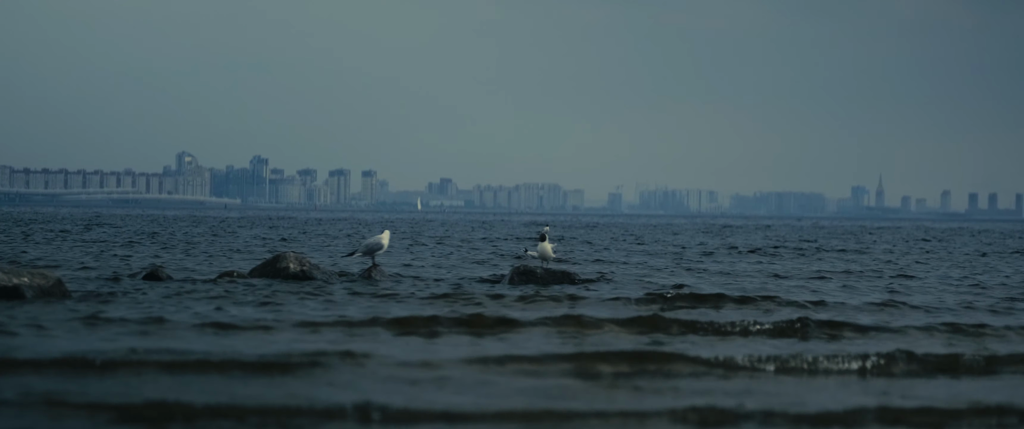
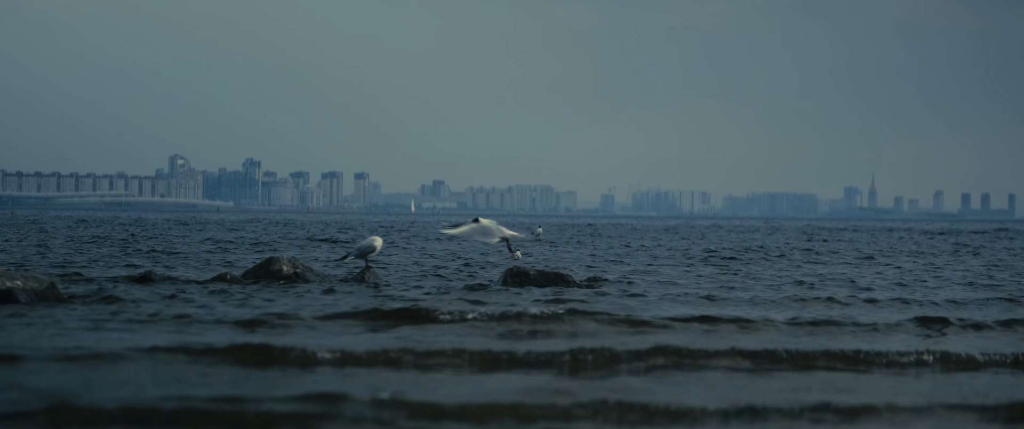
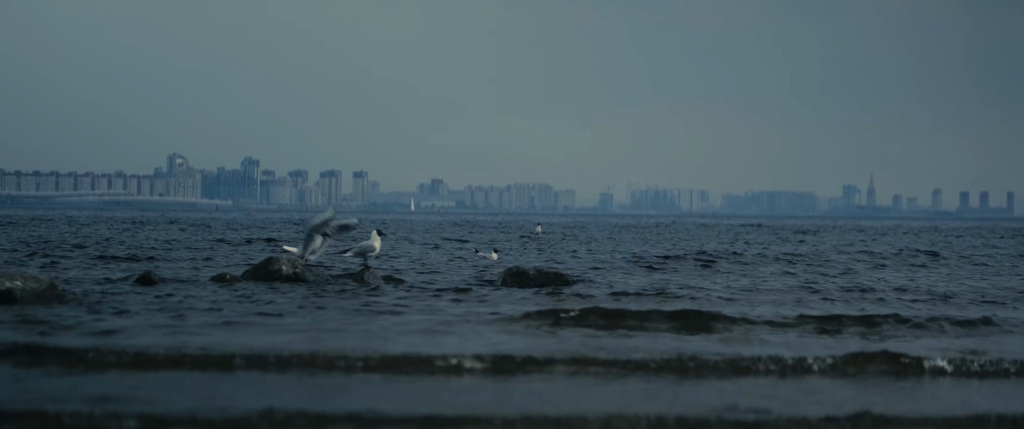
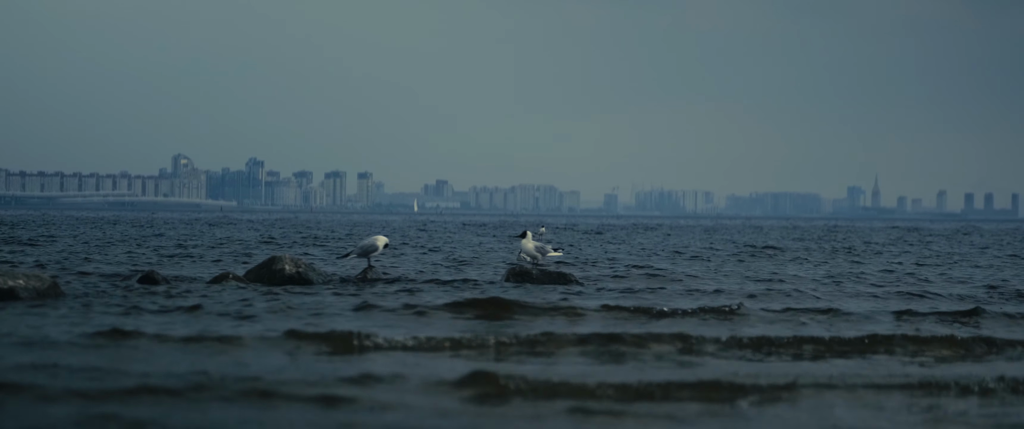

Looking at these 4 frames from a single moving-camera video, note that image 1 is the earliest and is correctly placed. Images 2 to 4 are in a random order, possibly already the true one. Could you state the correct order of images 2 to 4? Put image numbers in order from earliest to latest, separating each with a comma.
4, 2, 3
